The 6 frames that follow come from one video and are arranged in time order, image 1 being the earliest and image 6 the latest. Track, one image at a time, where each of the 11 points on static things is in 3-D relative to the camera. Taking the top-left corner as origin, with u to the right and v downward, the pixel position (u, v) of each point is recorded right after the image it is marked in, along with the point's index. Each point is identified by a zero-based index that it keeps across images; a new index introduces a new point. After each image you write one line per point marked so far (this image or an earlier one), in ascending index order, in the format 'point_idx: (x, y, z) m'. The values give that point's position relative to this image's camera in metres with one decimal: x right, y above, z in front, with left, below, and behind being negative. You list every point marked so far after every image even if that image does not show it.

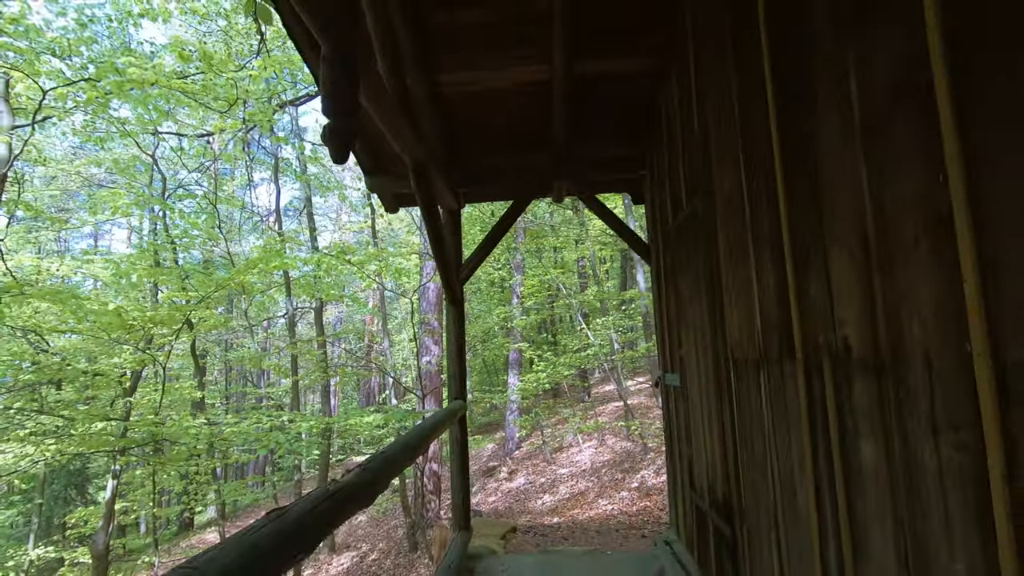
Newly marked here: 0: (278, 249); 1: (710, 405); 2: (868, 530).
0: (-3.8, +0.6, +9.7) m
1: (+1.0, -0.6, +3.1) m
2: (+1.0, -0.7, +1.6) m
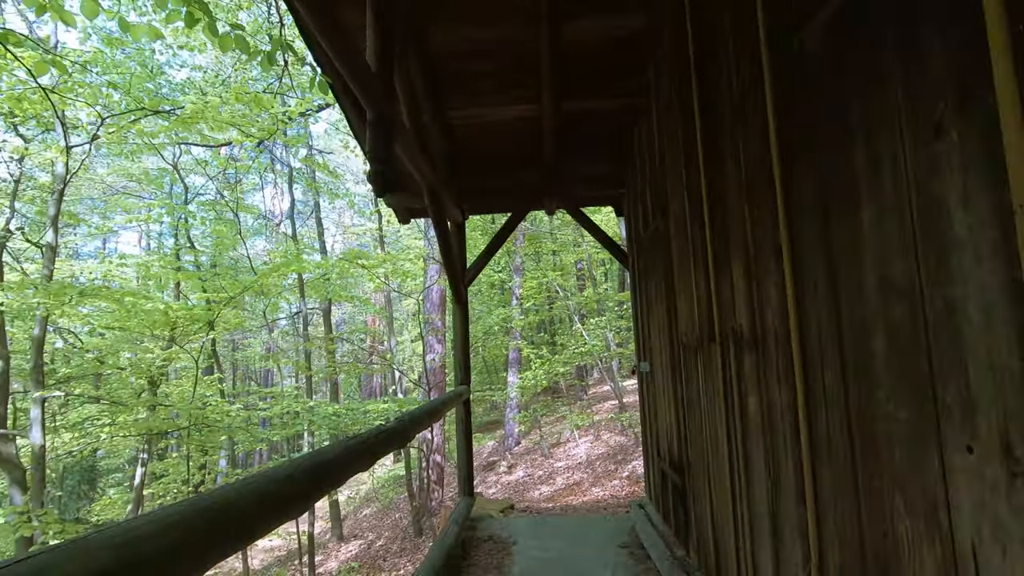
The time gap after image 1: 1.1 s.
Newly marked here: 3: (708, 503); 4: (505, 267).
0: (-3.8, +0.6, +10.4) m
1: (+1.0, -0.6, +3.8) m
2: (+1.0, -0.7, +2.3) m
3: (+1.0, -1.1, +3.0) m
4: (-0.2, +0.6, +16.1) m
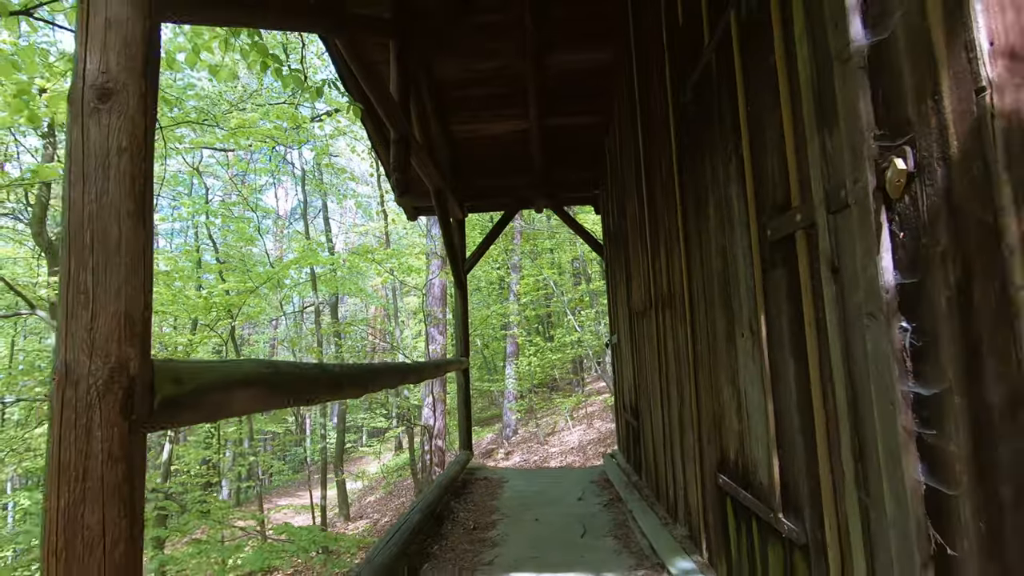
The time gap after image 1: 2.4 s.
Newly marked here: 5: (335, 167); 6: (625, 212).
0: (-3.9, +0.7, +11.3) m
1: (+0.9, -0.5, +4.7) m
2: (+0.9, -0.5, +3.3) m
3: (+0.9, -1.0, +3.9) m
4: (-0.3, +0.7, +17.0) m
5: (-4.0, +2.7, +13.3) m
6: (+0.9, +0.6, +4.6) m
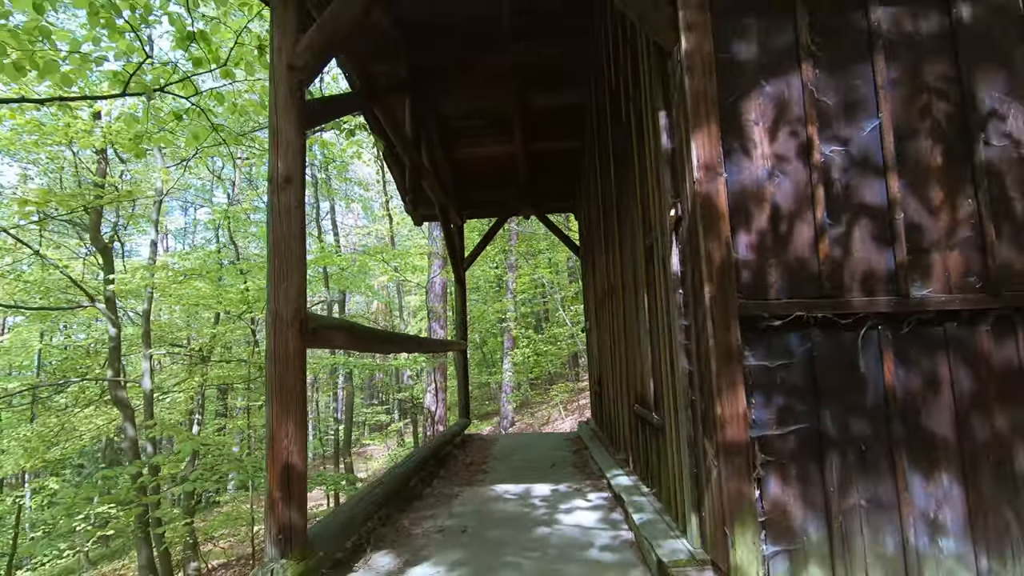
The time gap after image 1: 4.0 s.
0: (-4.0, +0.8, +12.5) m
1: (+0.8, -0.4, +5.9) m
2: (+0.8, -0.5, +4.4) m
3: (+0.8, -0.9, +5.1) m
4: (-0.4, +0.8, +18.2) m
5: (-4.2, +2.8, +14.4) m
6: (+0.8, +0.6, +5.7) m
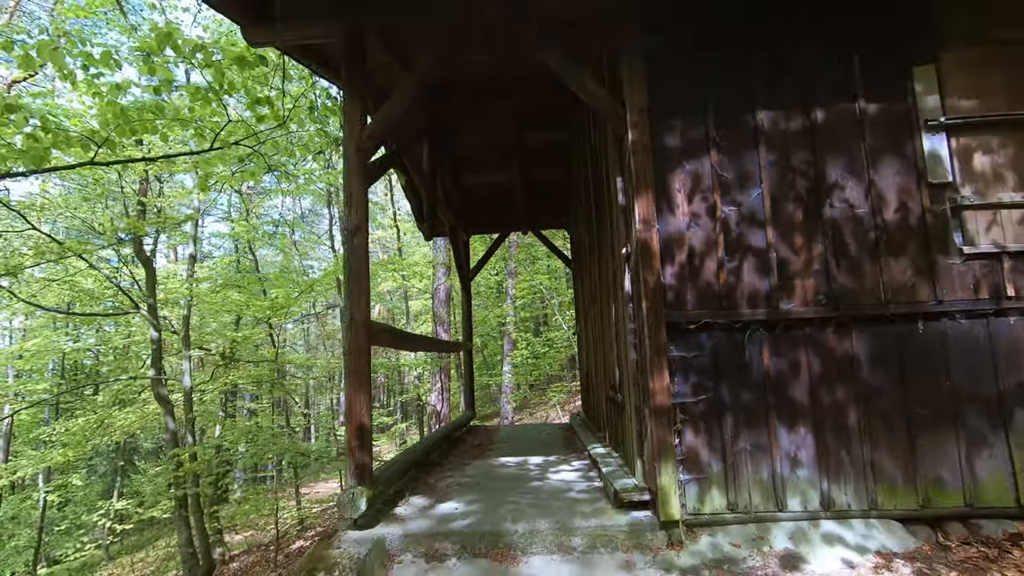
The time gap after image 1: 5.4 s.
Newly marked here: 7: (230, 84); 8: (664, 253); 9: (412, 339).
0: (-4.0, +0.6, +13.4) m
1: (+0.8, -0.5, +6.9) m
2: (+0.8, -0.6, +5.4) m
3: (+0.8, -1.0, +6.1) m
4: (-0.4, +0.6, +19.2) m
5: (-4.2, +2.6, +15.4) m
6: (+0.8, +0.5, +6.7) m
7: (-2.0, +1.5, +4.2) m
8: (+0.8, +0.2, +3.0) m
9: (-0.7, -0.4, +4.0) m
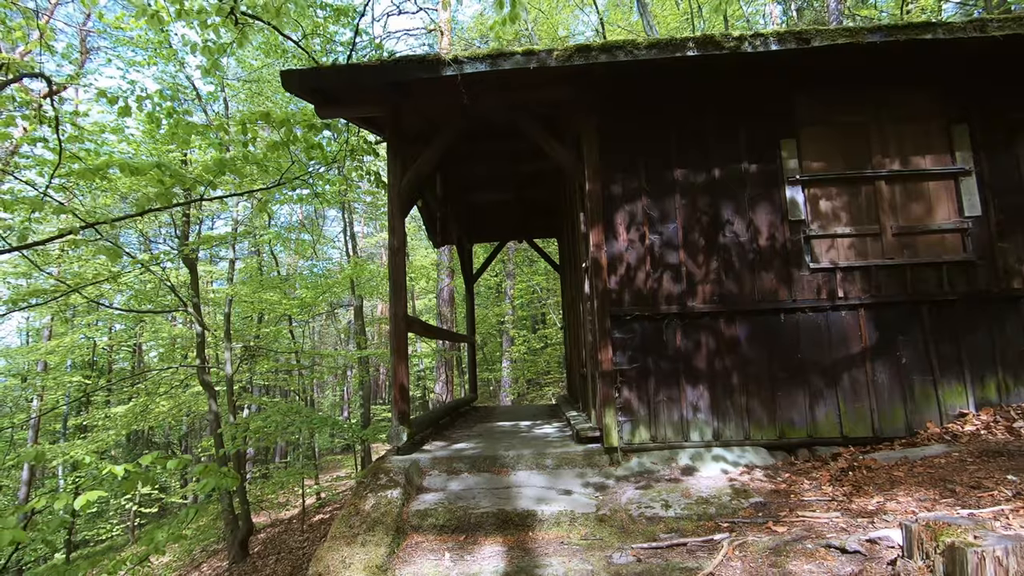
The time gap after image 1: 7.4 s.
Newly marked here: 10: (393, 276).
0: (-4.1, +0.6, +14.8) m
1: (+0.8, -0.6, +8.3) m
2: (+0.7, -0.6, +6.8) m
3: (+0.8, -1.0, +7.5) m
4: (-0.5, +0.6, +20.6) m
5: (-4.2, +2.6, +16.8) m
6: (+0.7, +0.5, +8.1) m
7: (-2.1, +1.5, +5.6) m
8: (+0.7, +0.2, +4.4) m
9: (-0.8, -0.4, +5.4) m
10: (-0.9, +0.1, +4.6) m
